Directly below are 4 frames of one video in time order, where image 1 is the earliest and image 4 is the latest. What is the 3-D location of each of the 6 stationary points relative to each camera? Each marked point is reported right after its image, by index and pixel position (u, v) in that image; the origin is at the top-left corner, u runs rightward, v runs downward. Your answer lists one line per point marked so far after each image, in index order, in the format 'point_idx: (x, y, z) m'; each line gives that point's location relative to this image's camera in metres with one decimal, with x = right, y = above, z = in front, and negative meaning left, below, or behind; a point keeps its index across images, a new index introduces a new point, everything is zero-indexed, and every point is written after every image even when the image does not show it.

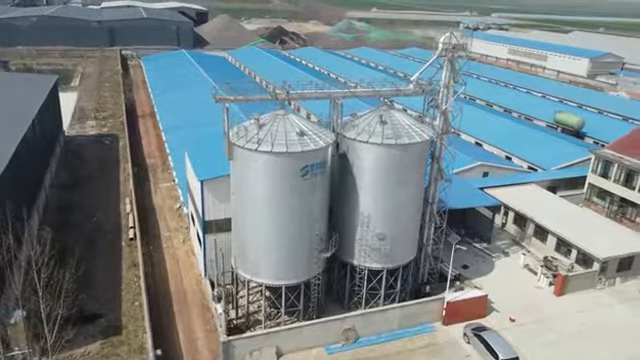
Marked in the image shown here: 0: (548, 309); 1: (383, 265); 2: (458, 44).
0: (+8.4, -4.8, +18.6) m
1: (+2.1, -2.8, +16.7) m
2: (+4.5, +4.4, +16.4) m
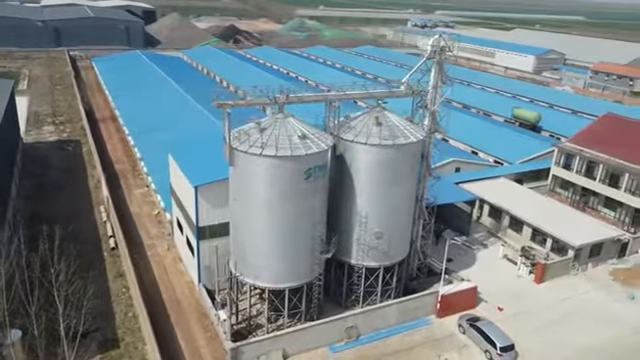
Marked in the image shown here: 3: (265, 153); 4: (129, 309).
0: (+8.2, -4.6, +19.6) m
1: (+2.0, -2.8, +17.1) m
2: (+4.3, +4.5, +17.0) m
3: (-1.5, +0.8, +14.3) m
4: (-6.6, -4.5, +17.5) m
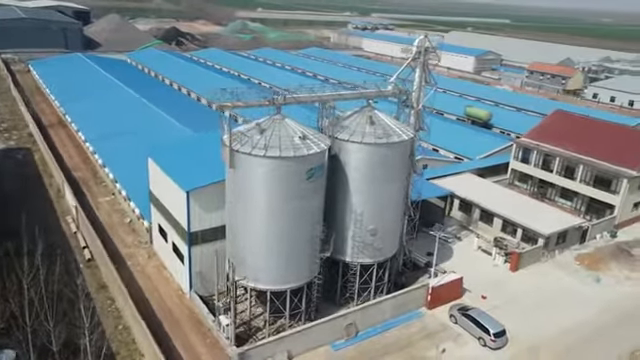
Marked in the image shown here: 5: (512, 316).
0: (+7.8, -4.3, +20.7) m
1: (+1.9, -2.7, +17.4) m
2: (+3.8, +4.7, +17.7) m
3: (-1.5, +0.7, +14.3) m
4: (-6.7, -4.7, +16.8) m
5: (+7.1, -5.0, +18.7) m
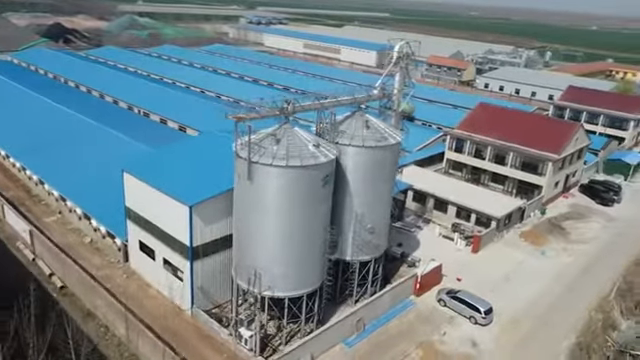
0: (+7.0, -3.9, +22.7) m
1: (+1.9, -2.7, +18.3) m
2: (+3.2, +4.8, +18.8) m
3: (-0.9, +0.5, +14.4) m
4: (-6.2, -5.3, +15.9) m
5: (+6.9, -4.7, +20.7) m
